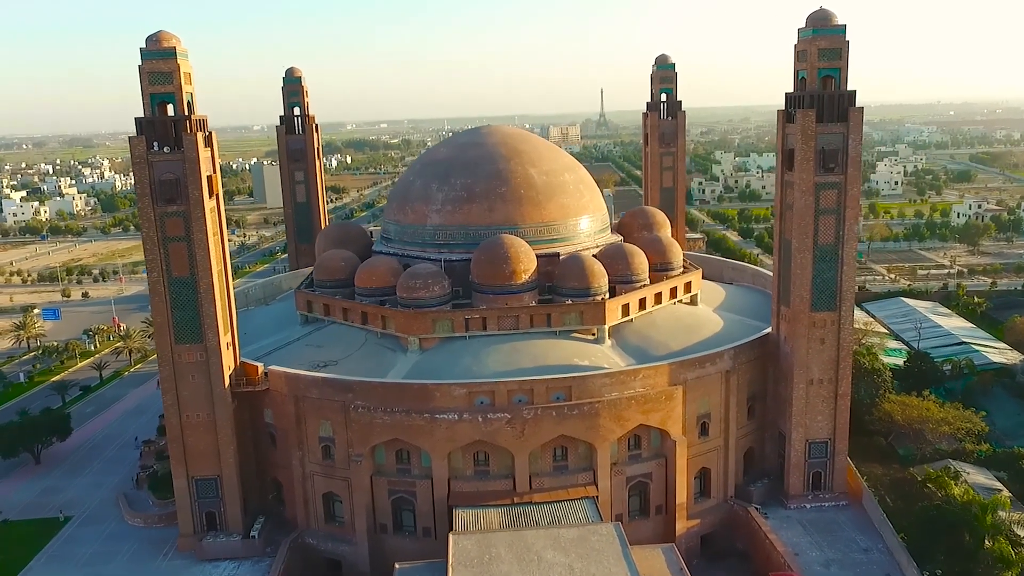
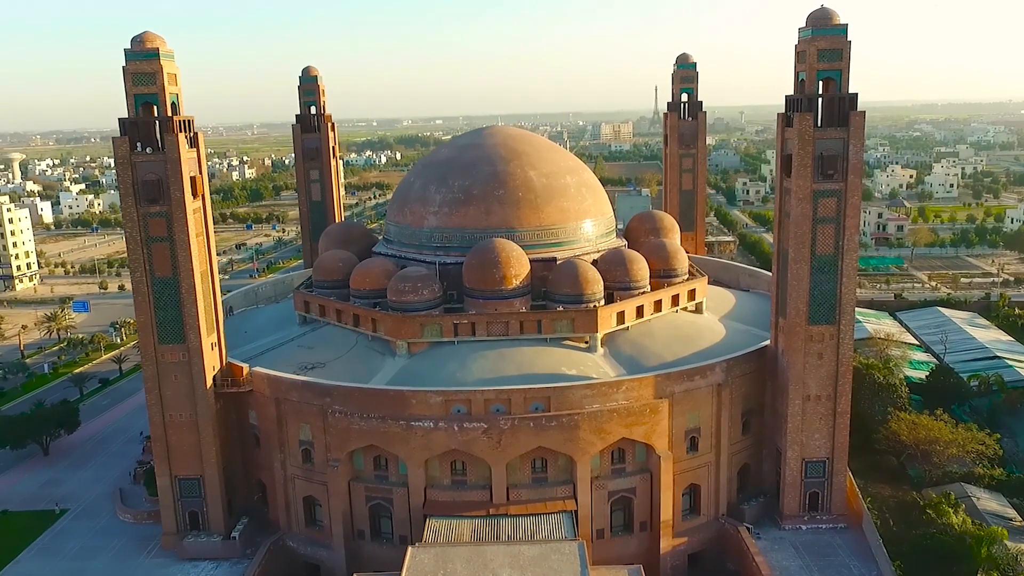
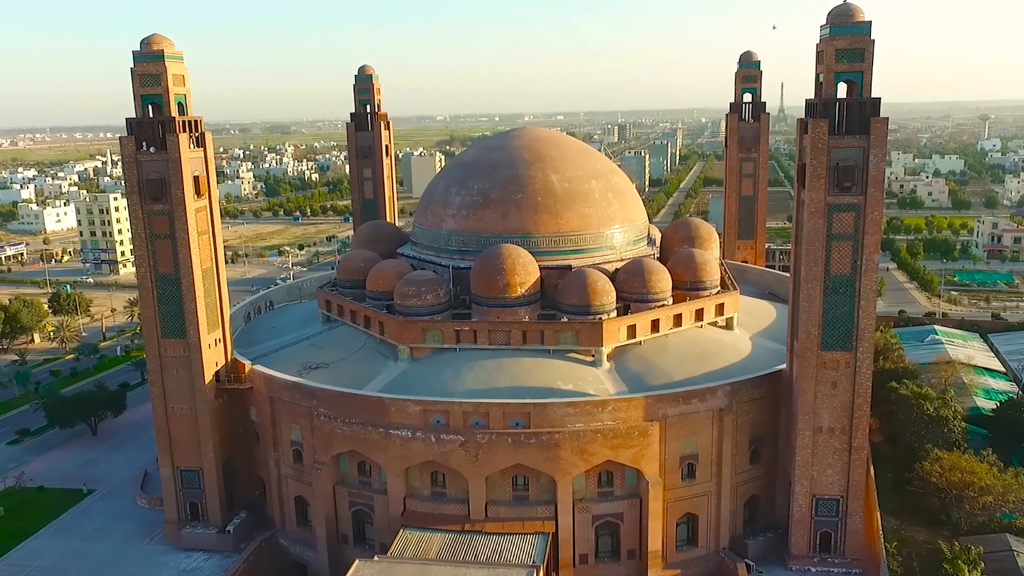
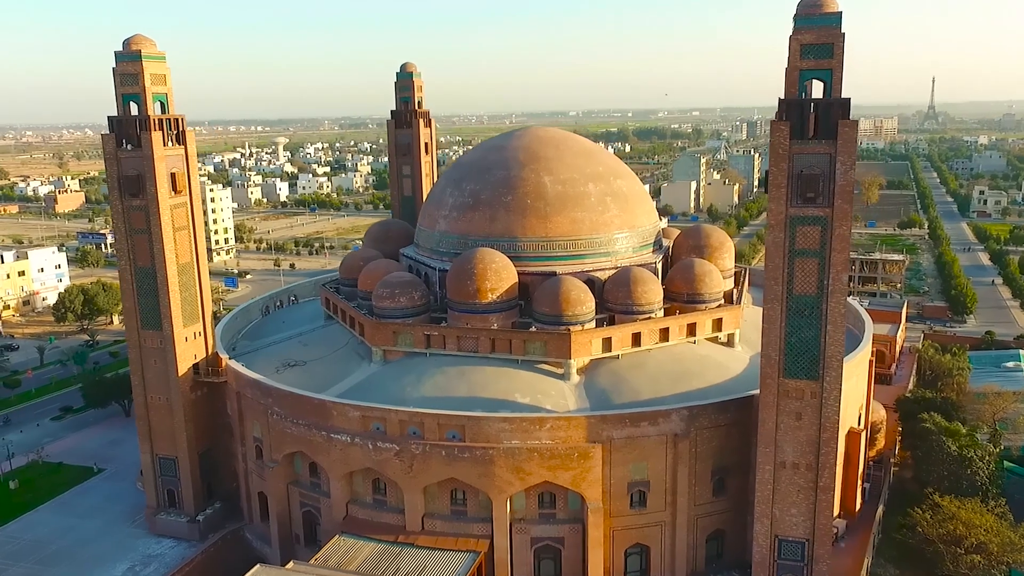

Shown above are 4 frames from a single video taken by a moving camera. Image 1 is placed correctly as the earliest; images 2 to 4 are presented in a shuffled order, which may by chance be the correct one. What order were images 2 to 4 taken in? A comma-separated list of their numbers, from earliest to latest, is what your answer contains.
2, 3, 4
